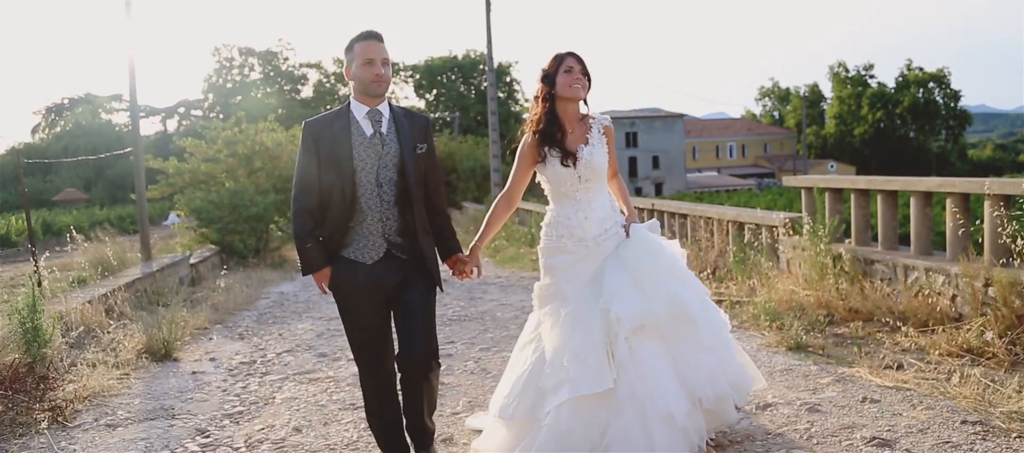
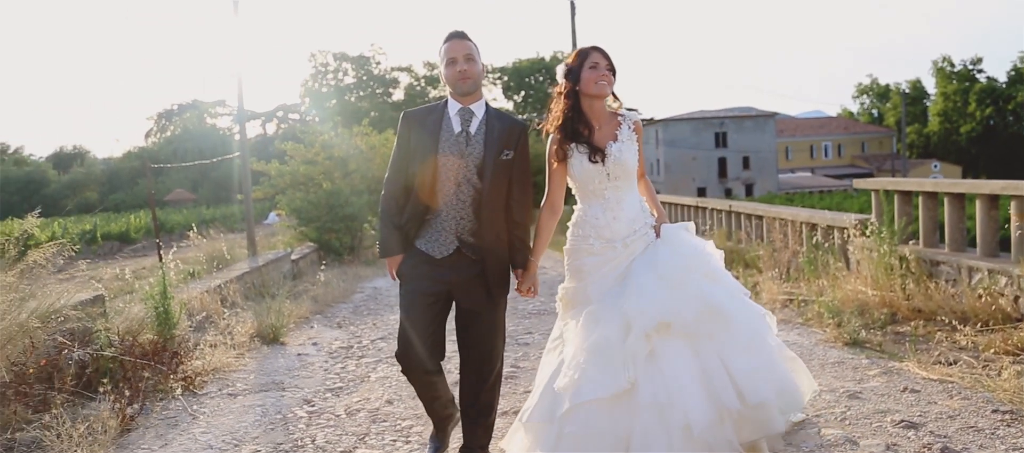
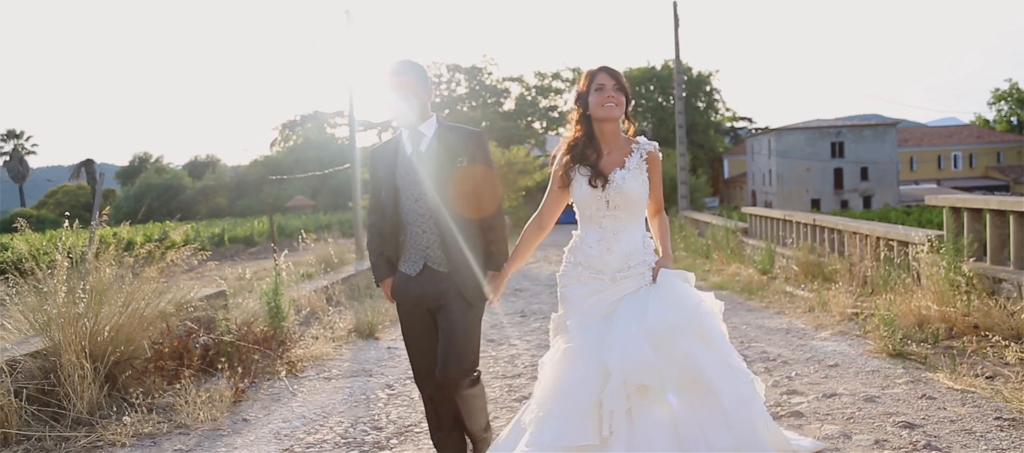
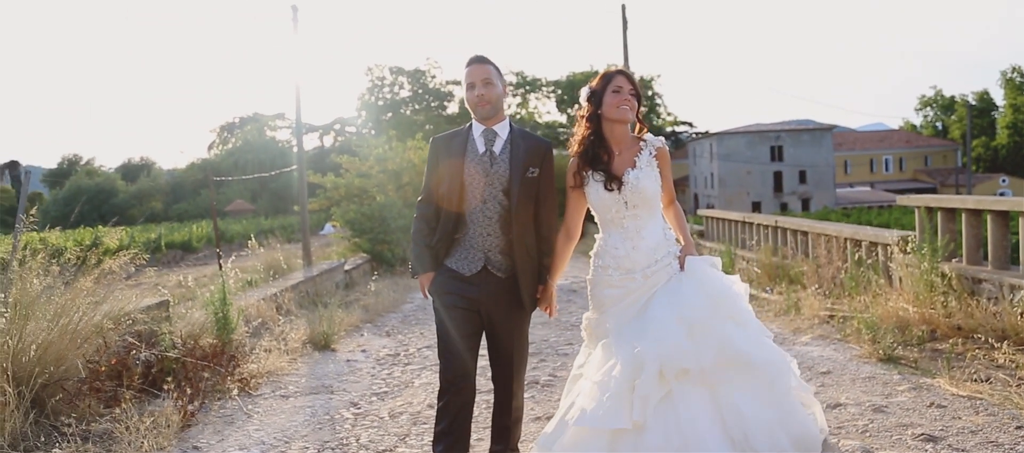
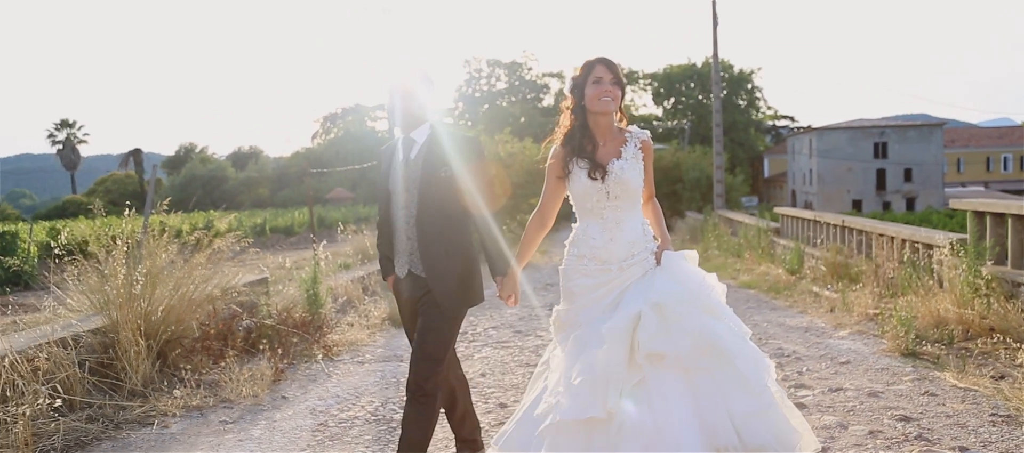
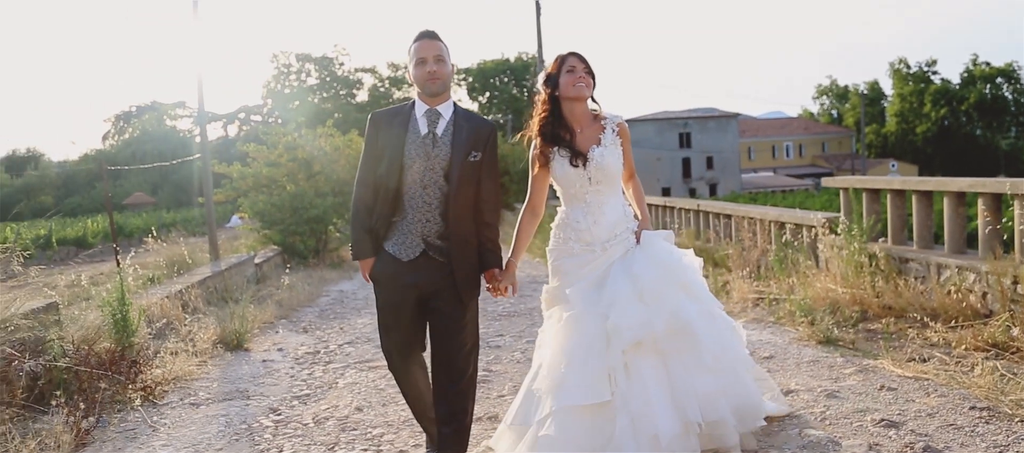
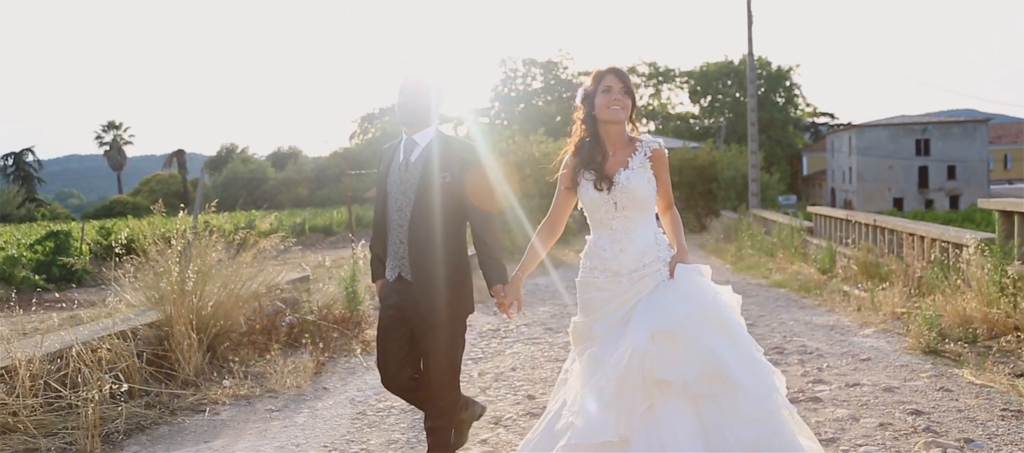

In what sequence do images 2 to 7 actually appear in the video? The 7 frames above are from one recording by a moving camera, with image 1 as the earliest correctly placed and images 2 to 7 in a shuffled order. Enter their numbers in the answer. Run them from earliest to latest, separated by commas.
6, 2, 4, 3, 5, 7
